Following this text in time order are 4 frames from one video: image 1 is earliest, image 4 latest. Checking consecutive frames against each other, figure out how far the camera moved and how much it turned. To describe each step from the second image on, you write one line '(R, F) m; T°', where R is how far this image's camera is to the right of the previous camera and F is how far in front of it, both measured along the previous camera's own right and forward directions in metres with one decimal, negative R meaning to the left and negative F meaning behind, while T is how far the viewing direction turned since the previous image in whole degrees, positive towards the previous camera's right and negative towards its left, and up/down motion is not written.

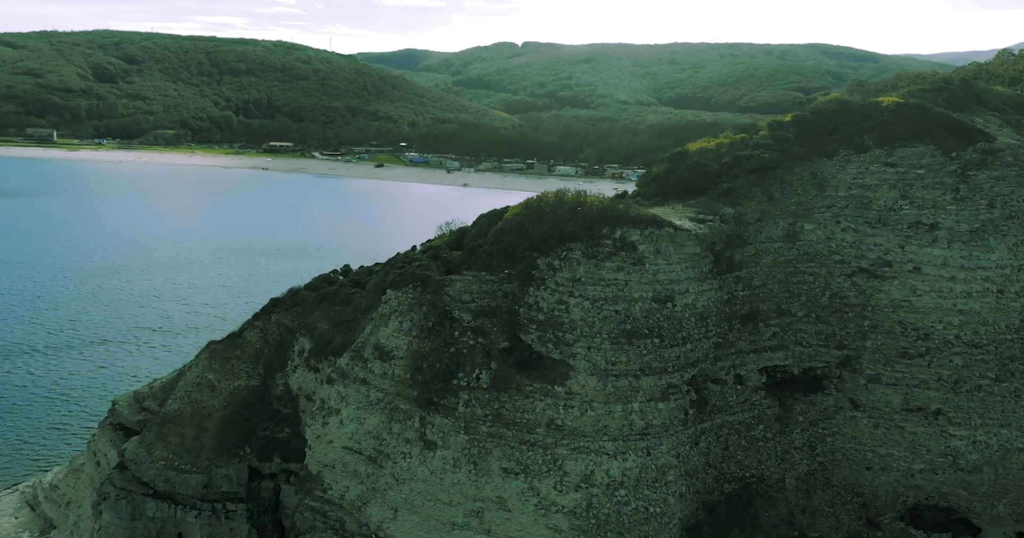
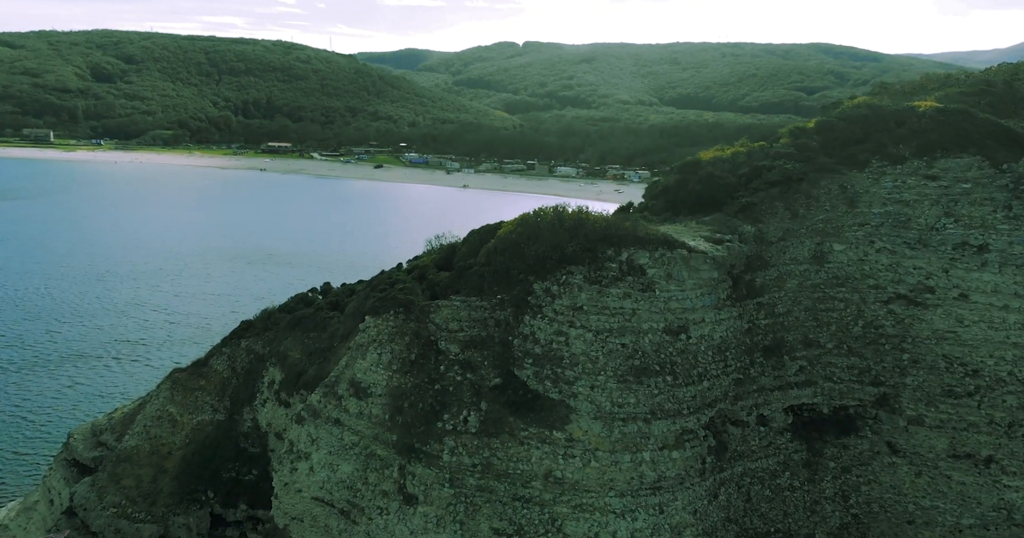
(+0.1, +1.5) m; 0°
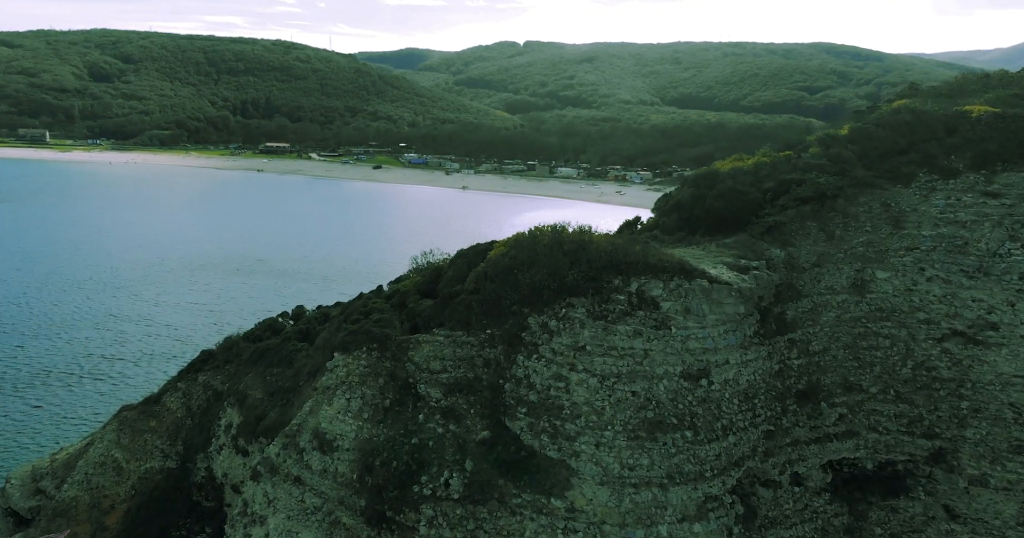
(+0.1, +1.7) m; 0°
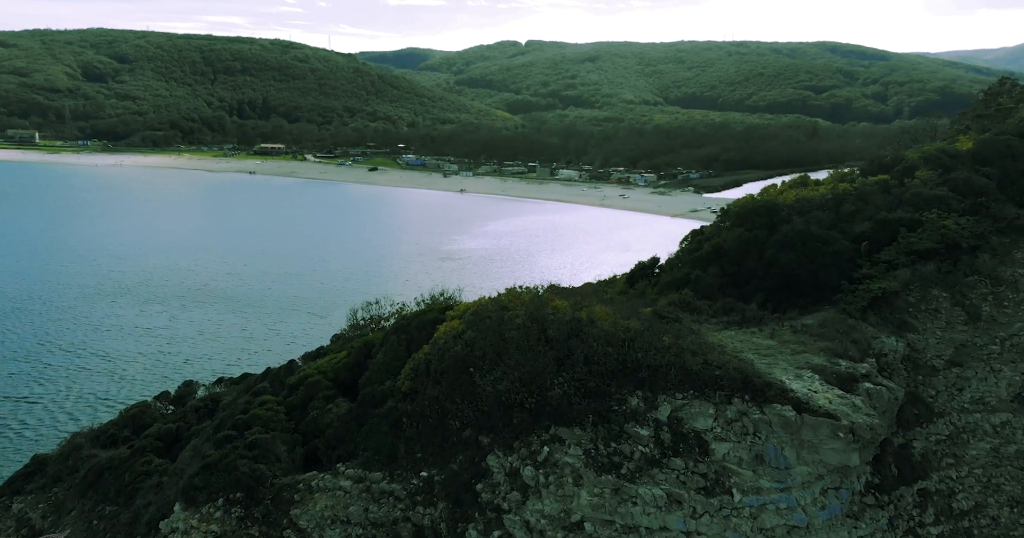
(+0.5, +4.2) m; 0°
